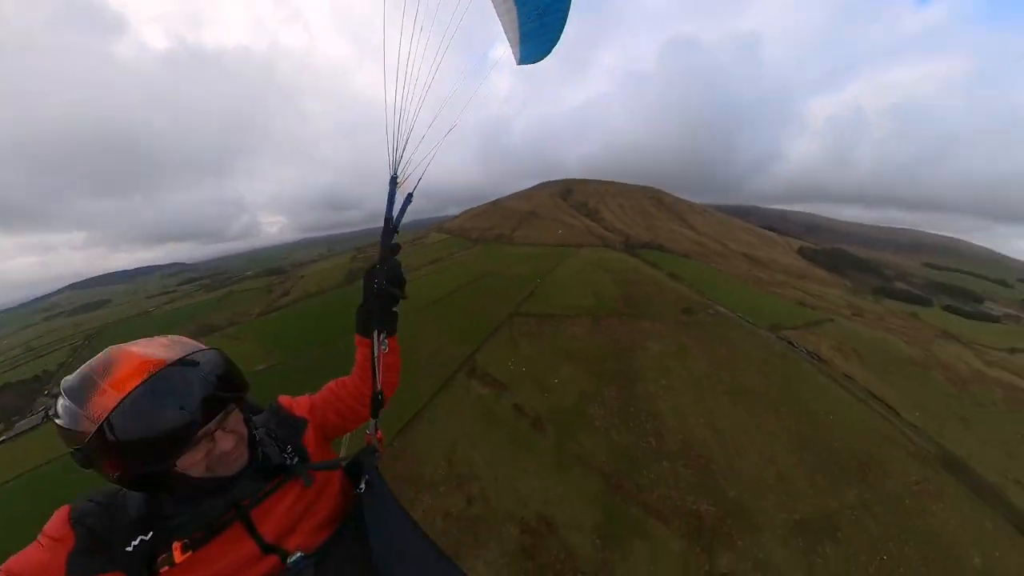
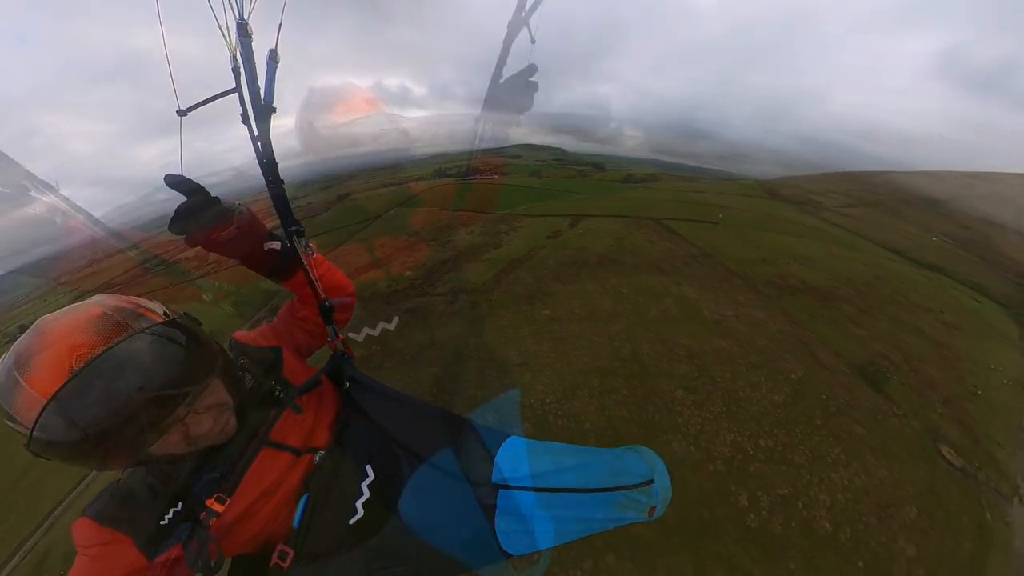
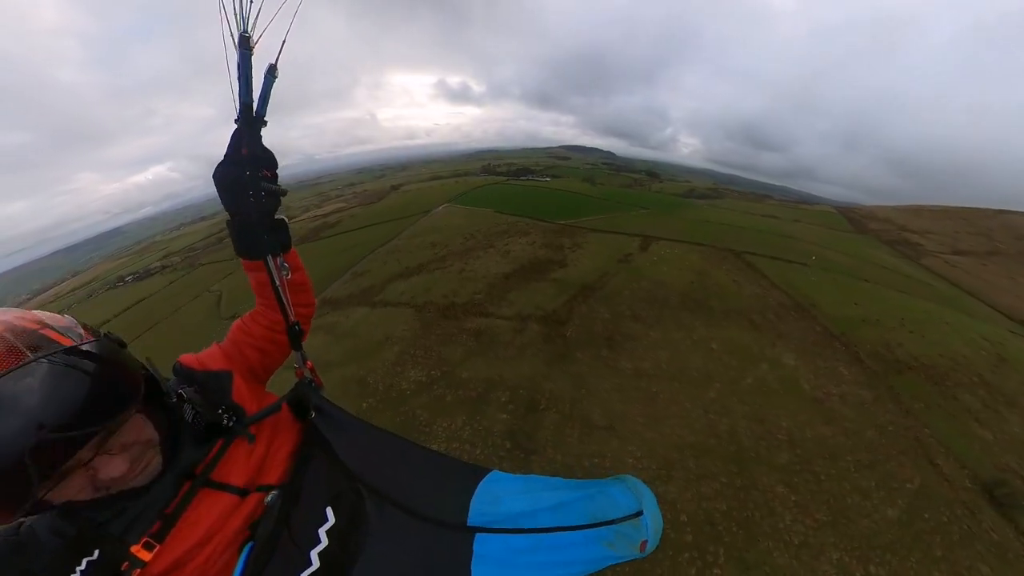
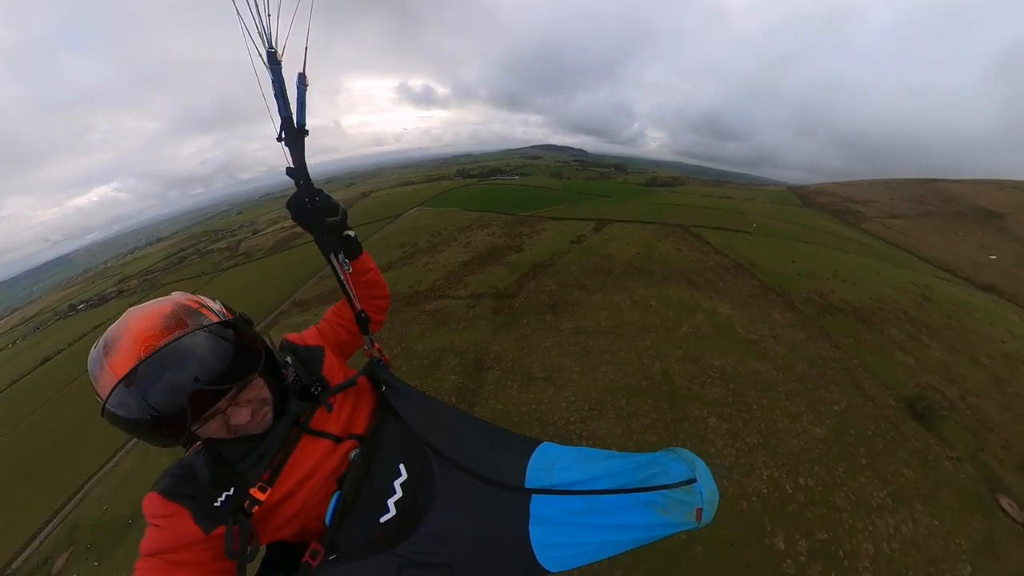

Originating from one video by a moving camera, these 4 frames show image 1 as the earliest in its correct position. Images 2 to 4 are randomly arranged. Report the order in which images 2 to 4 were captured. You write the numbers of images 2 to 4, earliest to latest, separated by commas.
3, 4, 2
